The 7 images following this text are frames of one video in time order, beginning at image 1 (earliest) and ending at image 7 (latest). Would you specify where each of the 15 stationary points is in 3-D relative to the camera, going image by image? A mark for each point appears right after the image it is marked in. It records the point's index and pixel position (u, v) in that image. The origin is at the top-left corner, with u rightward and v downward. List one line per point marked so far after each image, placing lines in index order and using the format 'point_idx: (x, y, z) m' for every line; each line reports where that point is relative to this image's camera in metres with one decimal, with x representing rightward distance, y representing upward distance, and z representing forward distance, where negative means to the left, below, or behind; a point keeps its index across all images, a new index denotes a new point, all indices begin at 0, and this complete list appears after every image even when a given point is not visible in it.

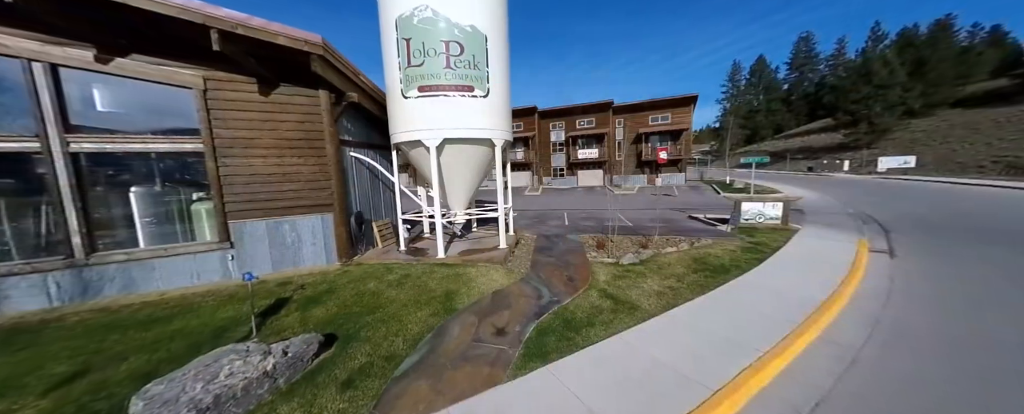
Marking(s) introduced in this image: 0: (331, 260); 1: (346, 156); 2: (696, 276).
0: (-4.0, -1.2, +6.4) m
1: (-3.8, +1.2, +6.6) m
2: (+3.9, -1.5, +6.1) m
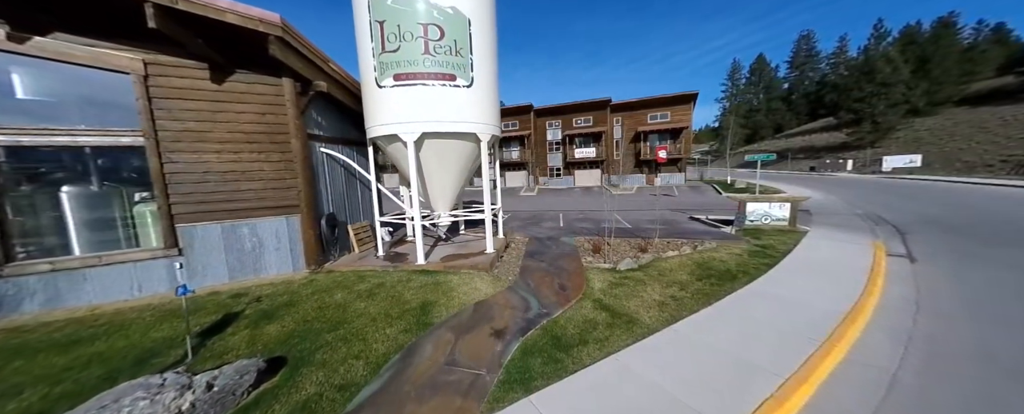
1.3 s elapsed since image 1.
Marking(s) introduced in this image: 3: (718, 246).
0: (-4.3, -1.2, +5.8) m
1: (-4.1, +1.1, +6.0) m
2: (+3.6, -1.5, +5.5) m
3: (+5.5, -1.0, +7.7) m
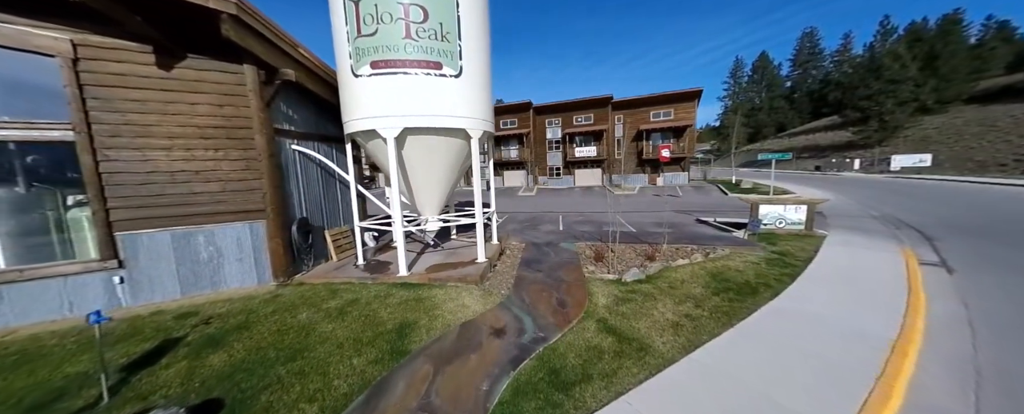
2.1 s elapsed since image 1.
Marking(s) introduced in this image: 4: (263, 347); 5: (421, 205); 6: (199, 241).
0: (-4.4, -1.3, +5.1) m
1: (-4.2, +1.1, +5.3) m
2: (+3.5, -1.6, +4.9) m
3: (+5.4, -1.1, +7.1) m
4: (-3.1, -1.7, +3.6) m
5: (-2.0, 0.0, +6.3) m
6: (-5.1, -0.5, +4.7) m
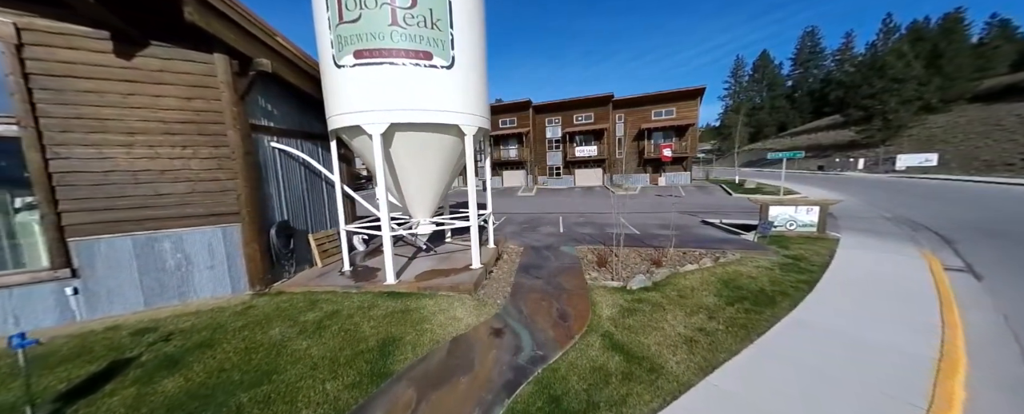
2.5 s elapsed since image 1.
0: (-4.4, -1.3, +4.7) m
1: (-4.2, +1.0, +4.9) m
2: (+3.5, -1.6, +4.5) m
3: (+5.3, -1.2, +6.7) m
4: (-3.2, -1.8, +3.2) m
5: (-2.0, 0.0, +5.9) m
6: (-5.1, -0.6, +4.3) m
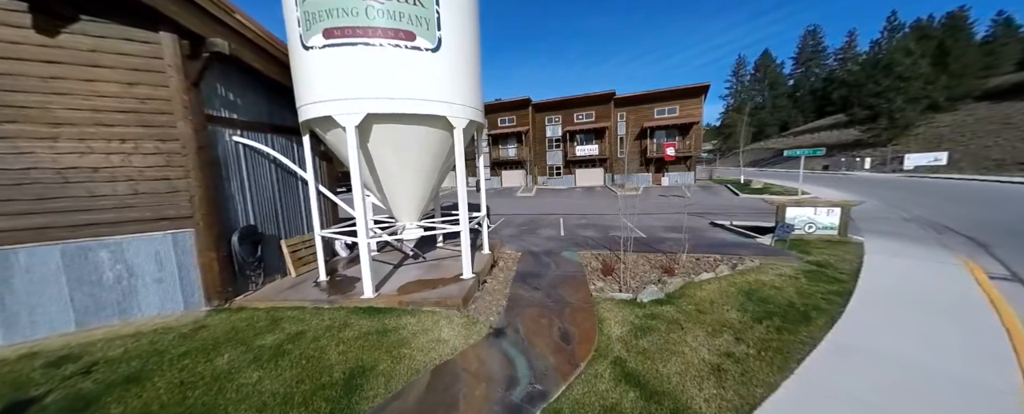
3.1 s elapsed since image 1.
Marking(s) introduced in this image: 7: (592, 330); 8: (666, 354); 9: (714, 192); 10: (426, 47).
0: (-4.5, -1.4, +4.1) m
1: (-4.3, +1.0, +4.3) m
2: (+3.4, -1.6, +3.9) m
3: (+5.2, -1.2, +6.1) m
4: (-3.2, -1.8, +2.6) m
5: (-2.1, 0.0, +5.3) m
6: (-5.2, -0.6, +3.7) m
7: (+1.1, -1.6, +3.9) m
8: (+1.8, -1.7, +3.4) m
9: (+12.2, +0.9, +17.6) m
10: (-1.2, +2.3, +4.2) m
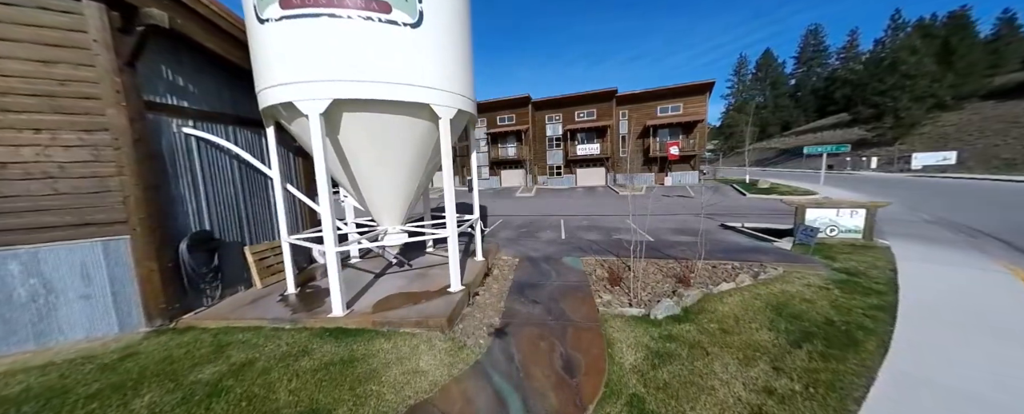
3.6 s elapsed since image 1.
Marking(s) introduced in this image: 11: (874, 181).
0: (-4.6, -1.4, +3.5) m
1: (-4.4, +1.0, +3.7) m
2: (+3.3, -1.7, +3.3) m
3: (+5.2, -1.2, +5.4) m
4: (-3.3, -1.9, +2.0) m
5: (-2.2, -0.1, +4.7) m
6: (-5.3, -0.7, +3.0) m
7: (+1.0, -1.7, +3.2) m
8: (+1.8, -1.8, +2.8) m
9: (+12.1, +0.9, +16.9) m
10: (-1.3, +2.3, +3.6) m
11: (+24.8, +1.8, +19.8) m
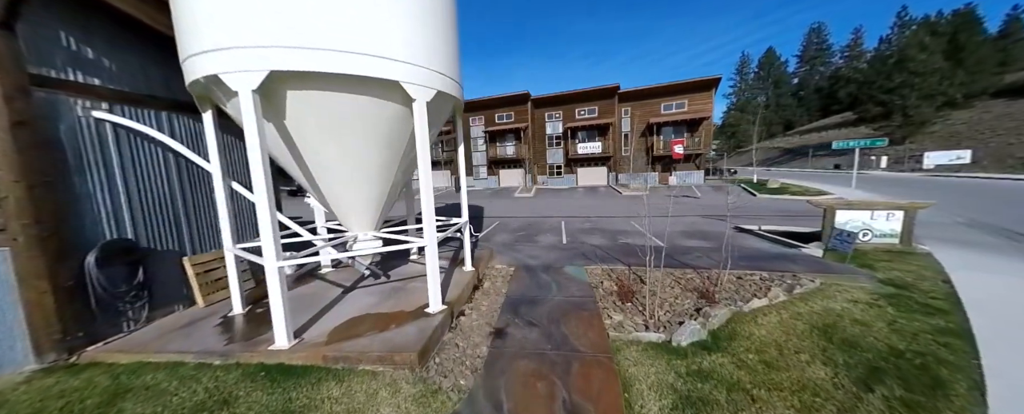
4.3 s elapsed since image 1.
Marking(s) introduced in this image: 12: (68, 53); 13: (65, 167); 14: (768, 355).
0: (-4.7, -1.4, +2.7) m
1: (-4.5, +0.9, +2.9) m
2: (+3.2, -1.7, +2.5) m
3: (+5.1, -1.3, +4.7) m
4: (-3.4, -1.9, +1.2) m
5: (-2.3, -0.1, +3.9) m
6: (-5.4, -0.7, +2.3) m
7: (+0.9, -1.7, +2.5) m
8: (+1.7, -1.8, +2.1) m
9: (+12.0, +0.8, +16.2) m
10: (-1.4, +2.3, +2.8) m
11: (+24.7, +1.7, +19.1) m
12: (-4.5, +1.6, +3.0) m
13: (-4.5, +0.4, +2.9) m
14: (+2.8, -1.6, +3.2) m
